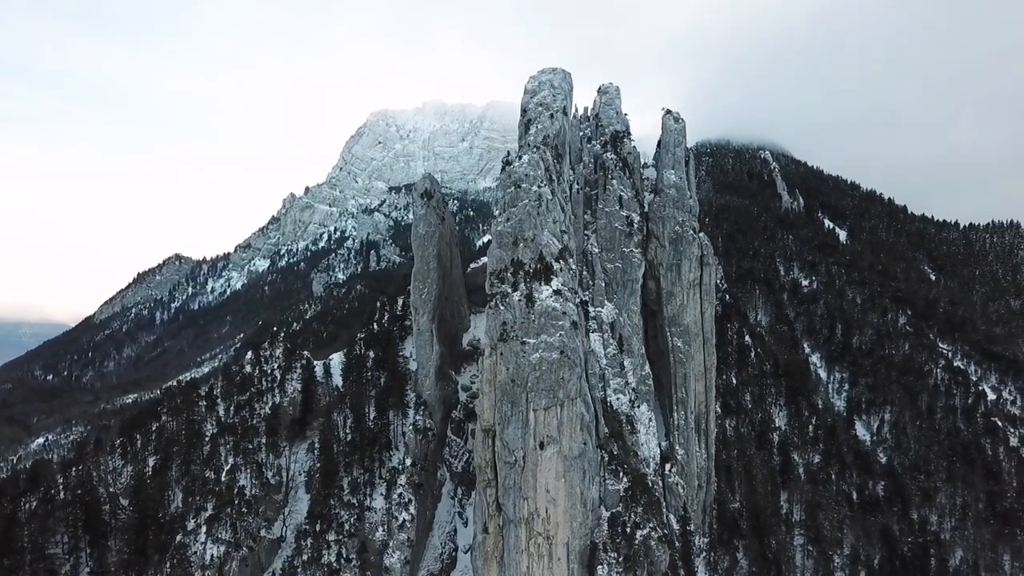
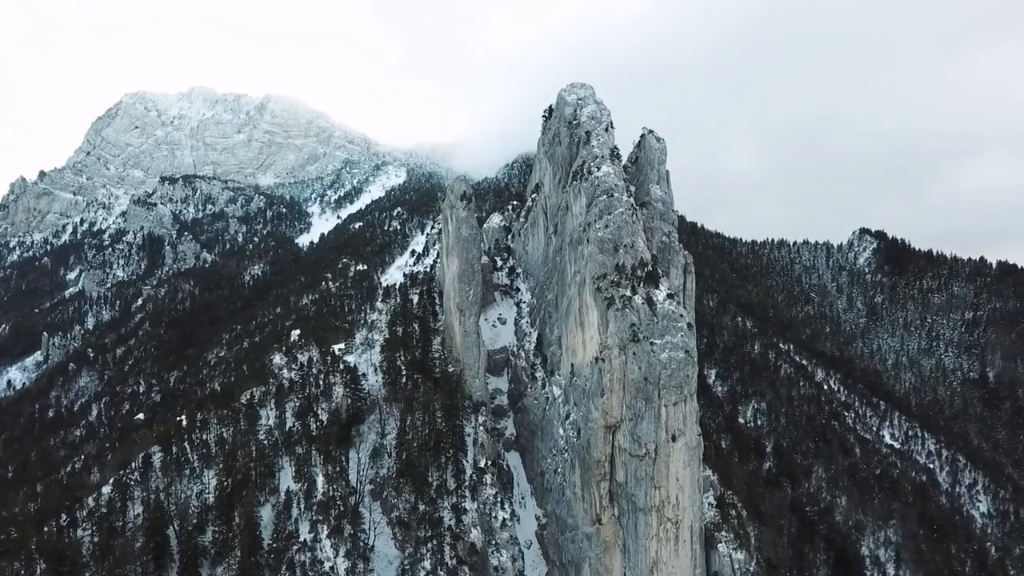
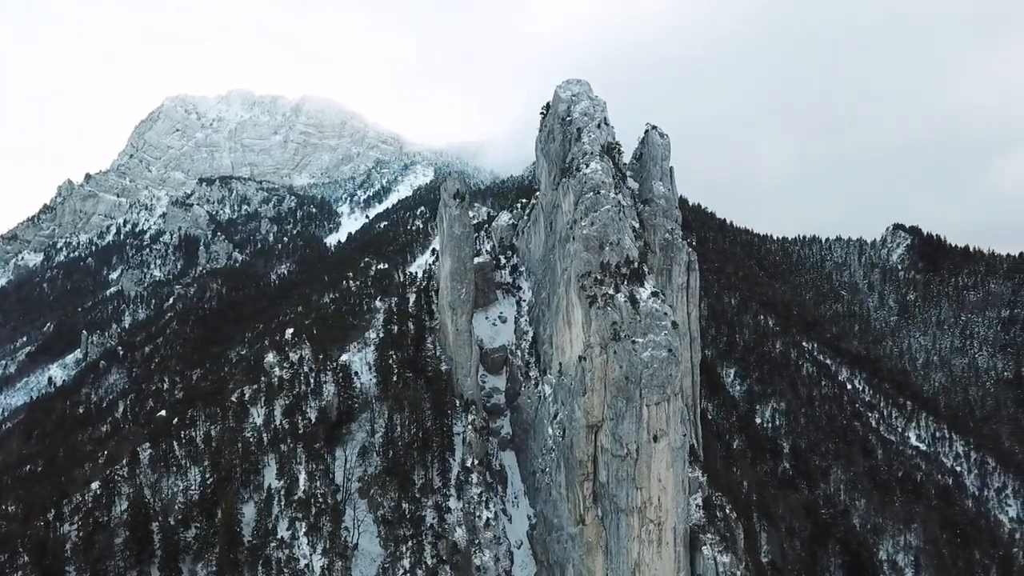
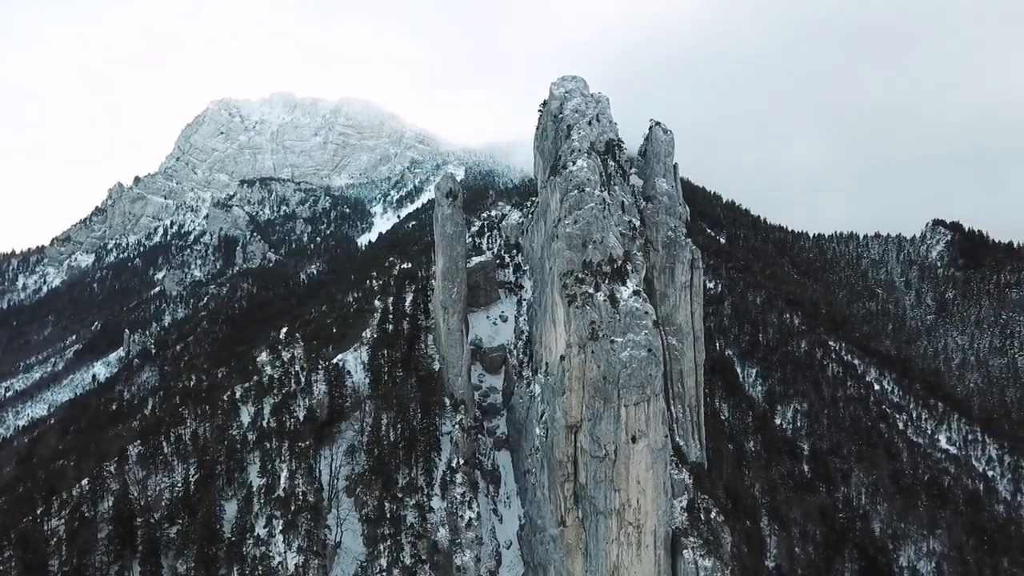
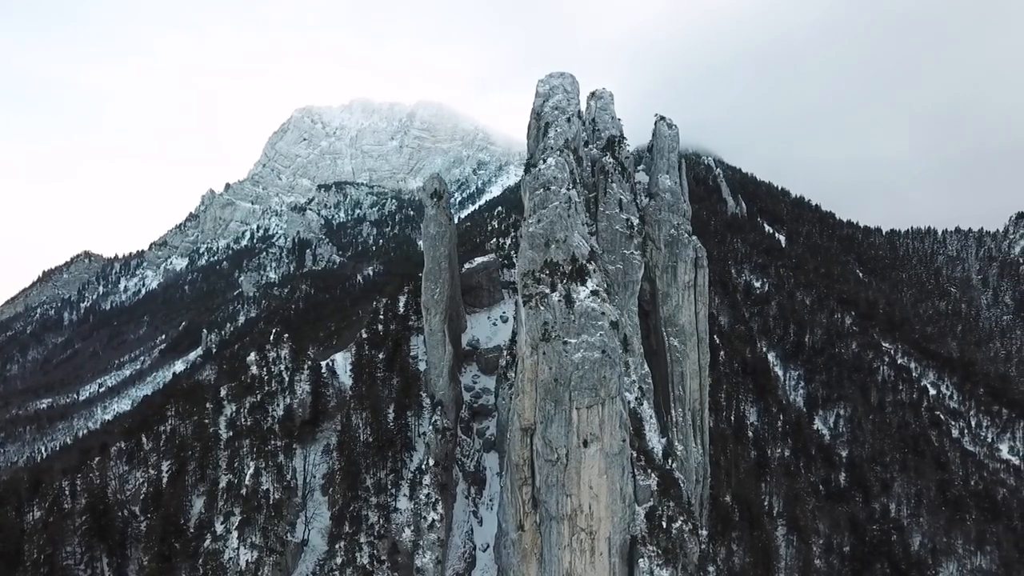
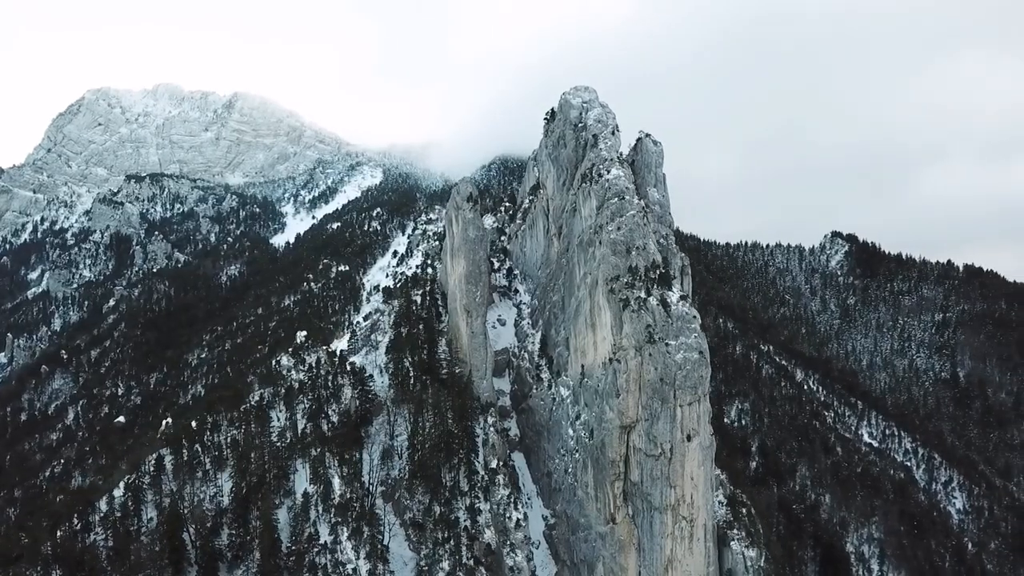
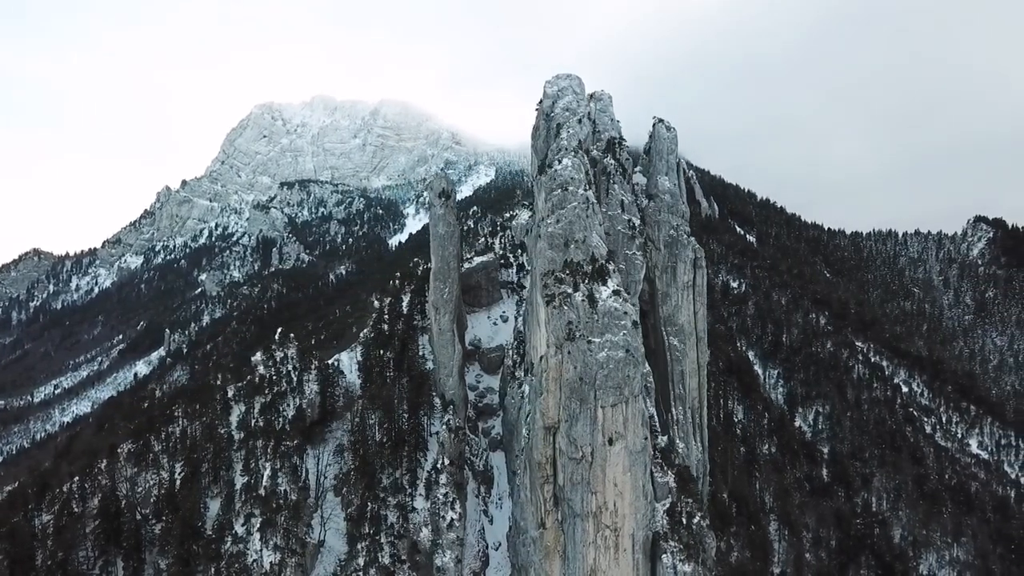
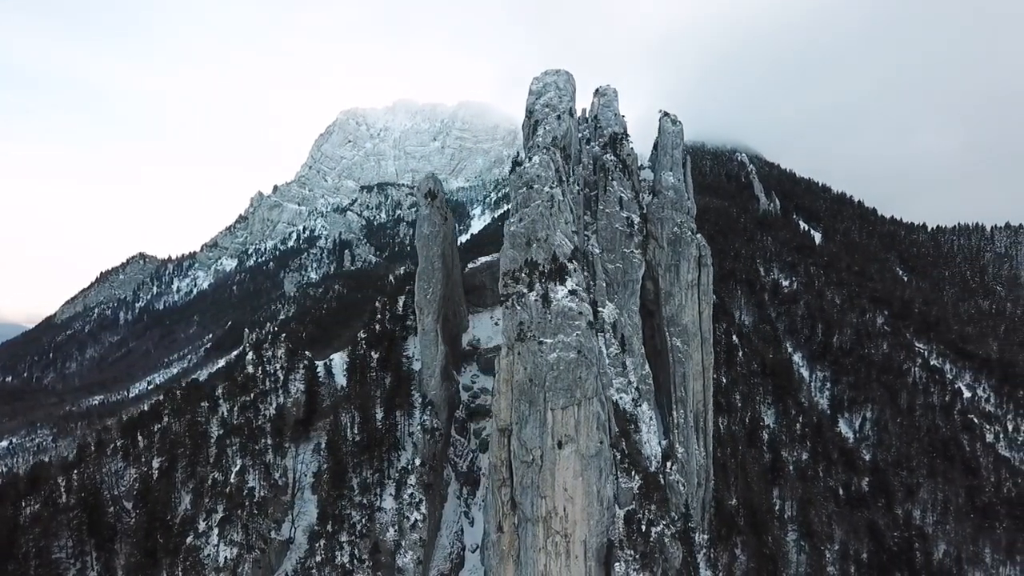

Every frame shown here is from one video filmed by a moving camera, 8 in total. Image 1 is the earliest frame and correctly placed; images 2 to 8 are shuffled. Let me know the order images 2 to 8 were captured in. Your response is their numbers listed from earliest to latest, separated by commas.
8, 5, 7, 4, 3, 2, 6
